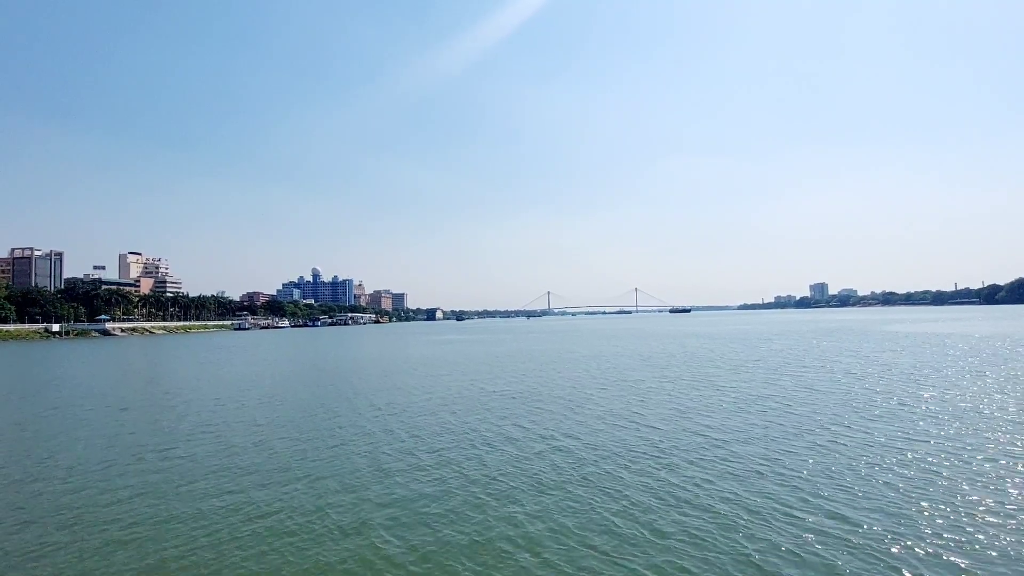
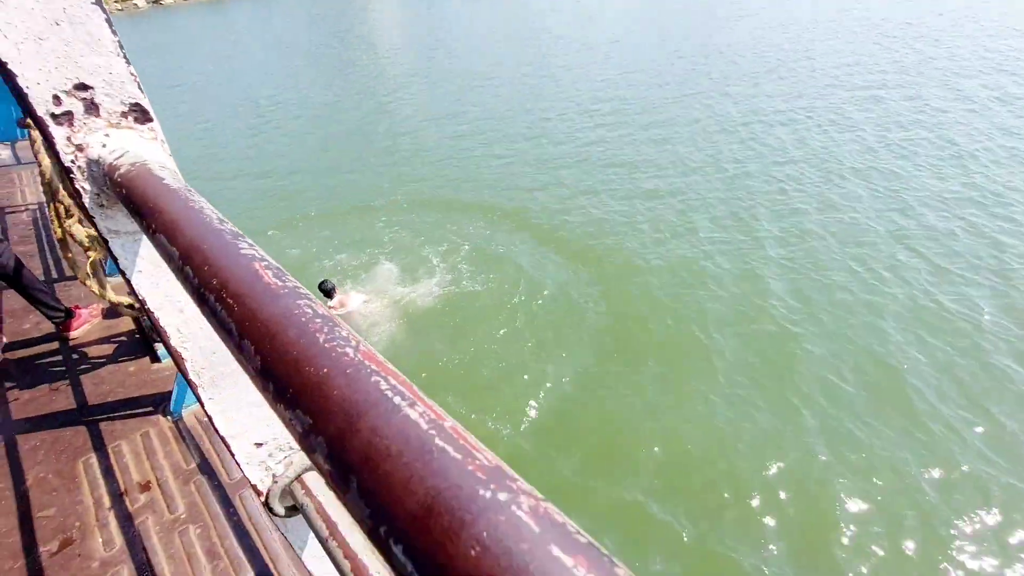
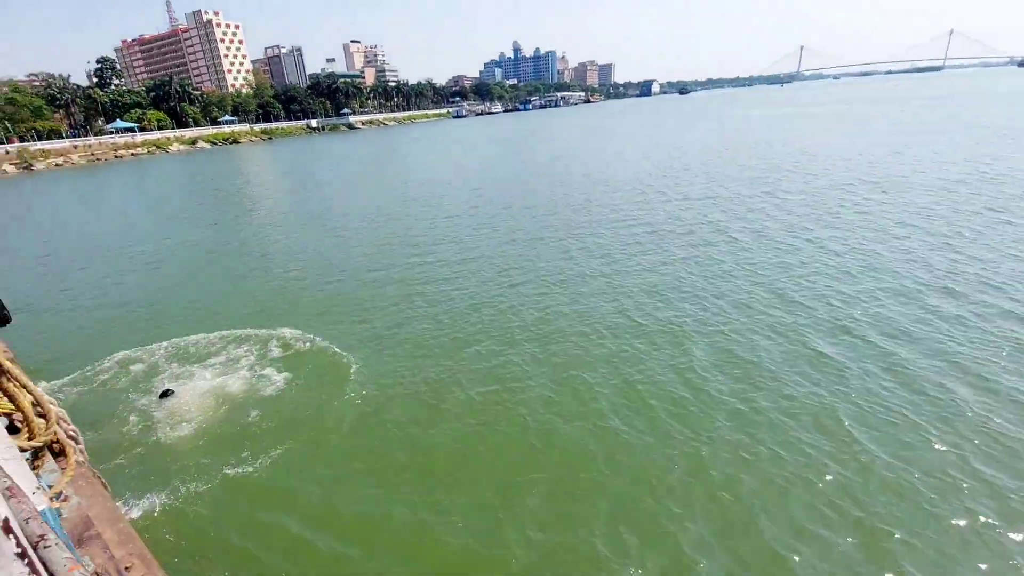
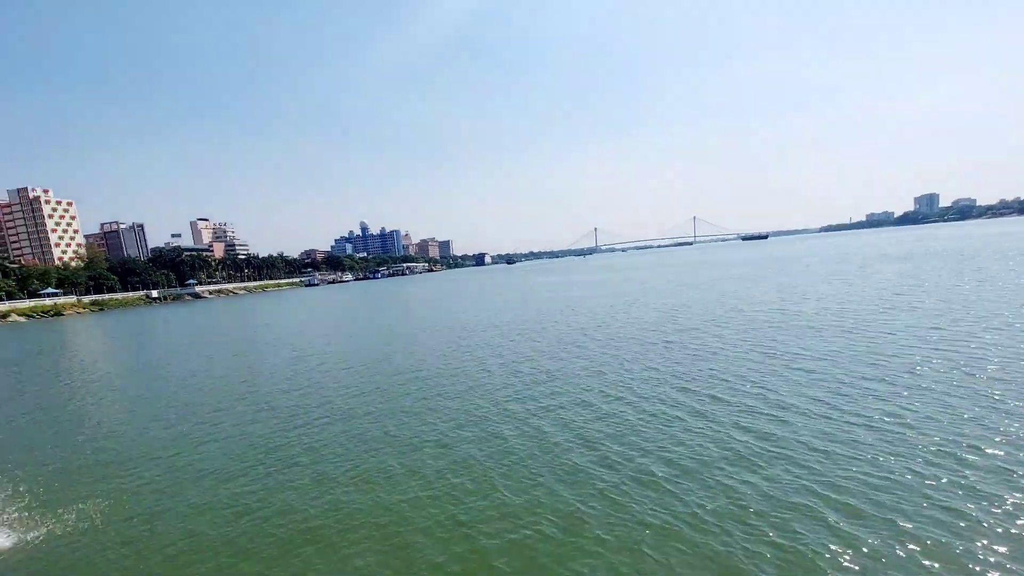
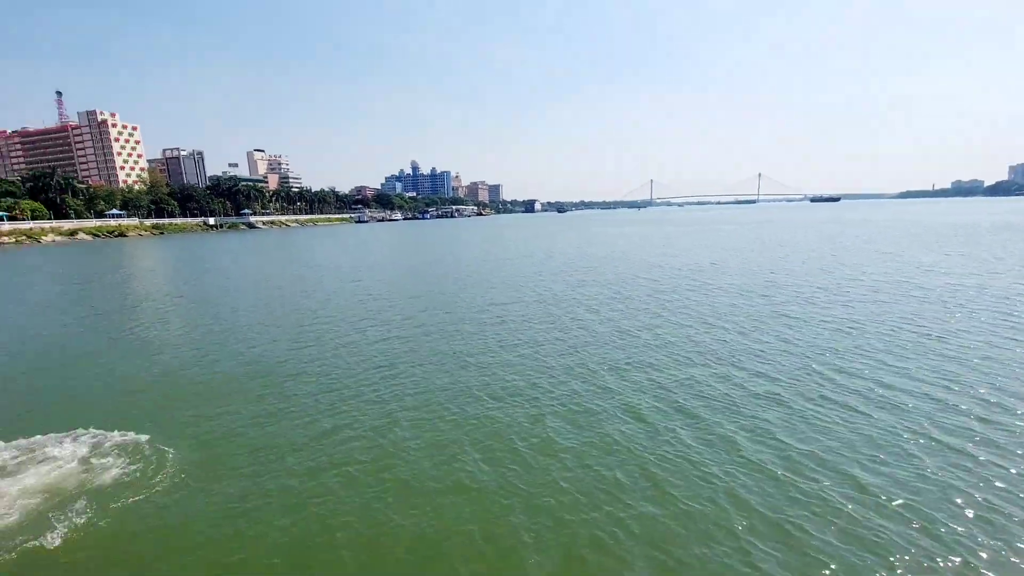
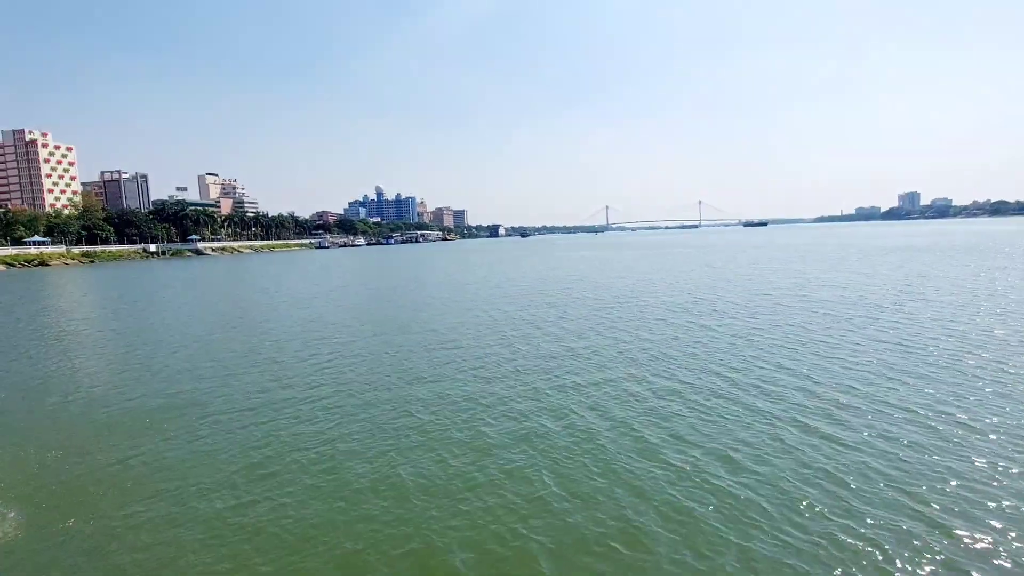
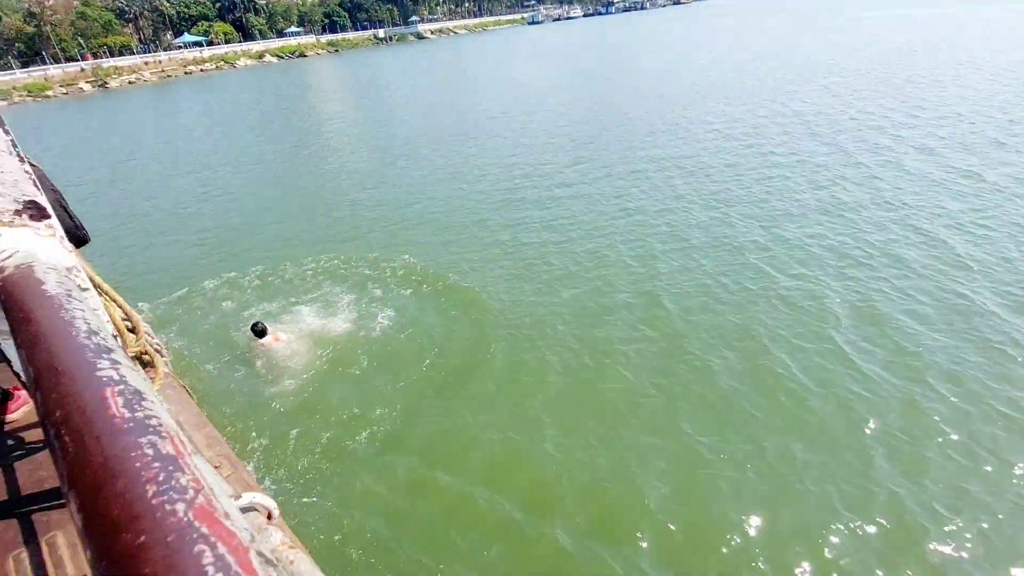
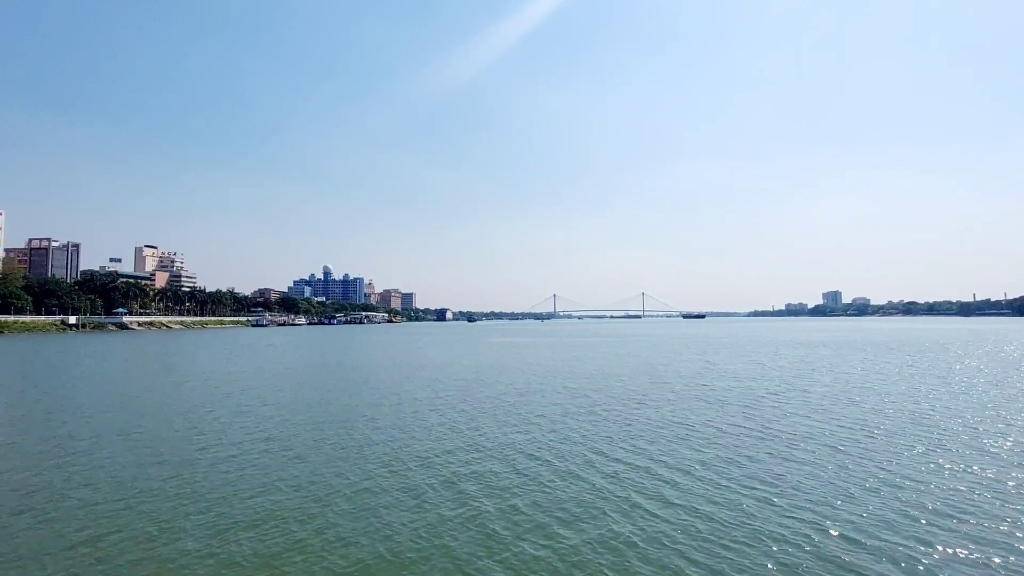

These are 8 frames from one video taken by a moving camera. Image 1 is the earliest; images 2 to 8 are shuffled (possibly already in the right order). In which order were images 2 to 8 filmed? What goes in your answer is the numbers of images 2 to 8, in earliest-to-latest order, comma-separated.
8, 4, 6, 5, 3, 7, 2
